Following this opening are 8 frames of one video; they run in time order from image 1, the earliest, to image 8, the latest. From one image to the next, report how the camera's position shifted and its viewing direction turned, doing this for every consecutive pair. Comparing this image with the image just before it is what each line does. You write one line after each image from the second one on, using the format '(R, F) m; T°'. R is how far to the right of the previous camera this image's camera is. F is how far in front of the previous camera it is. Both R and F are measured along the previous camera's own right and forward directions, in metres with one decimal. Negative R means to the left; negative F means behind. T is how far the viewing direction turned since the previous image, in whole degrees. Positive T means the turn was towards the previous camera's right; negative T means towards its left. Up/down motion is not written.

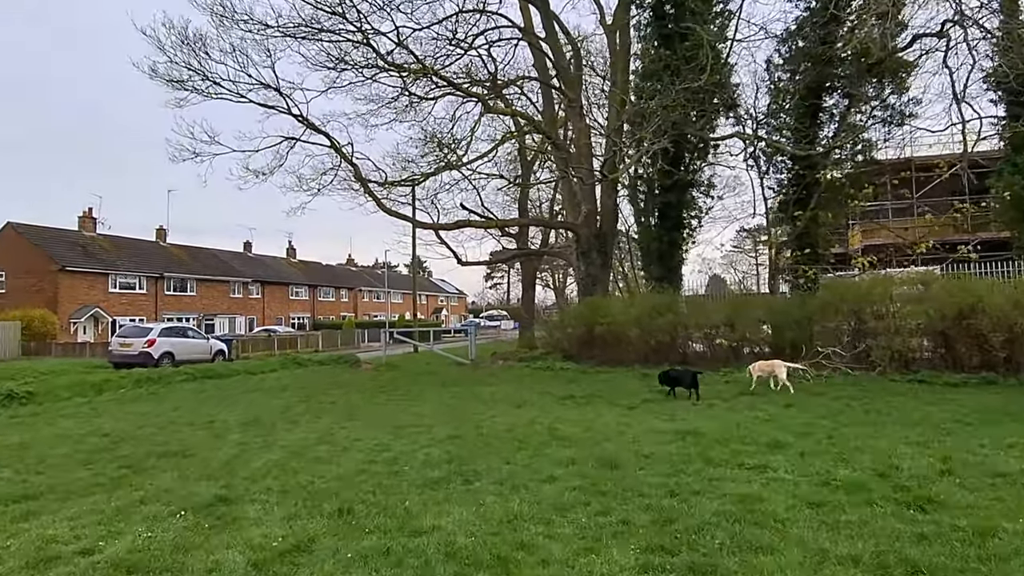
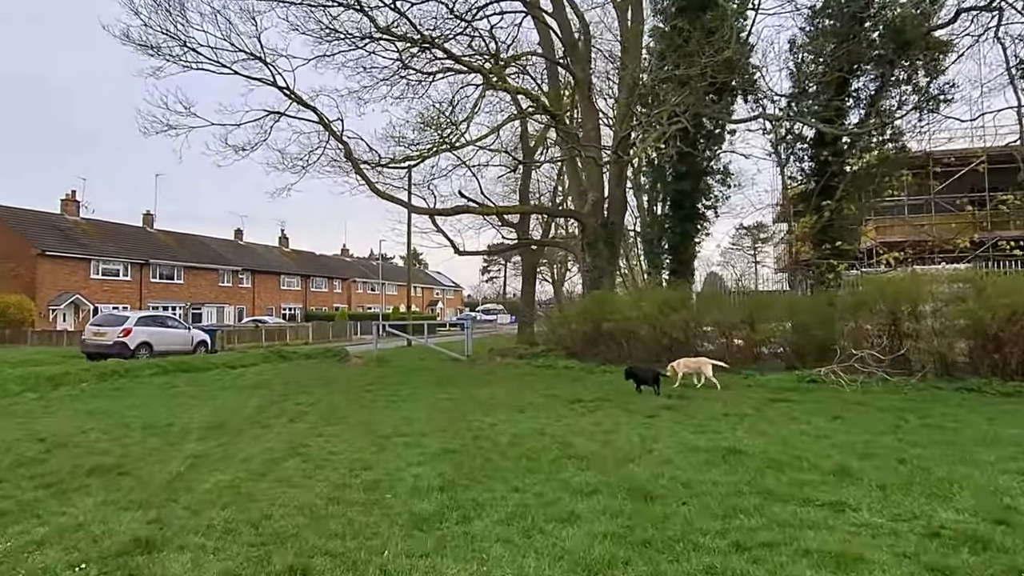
(-0.1, +1.4) m; 0°
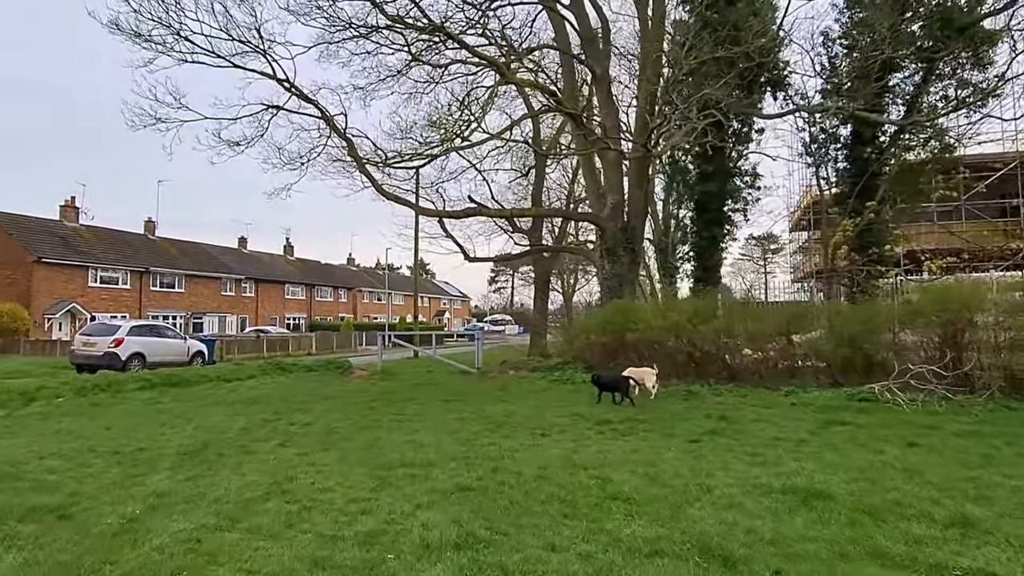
(-0.2, +1.2) m; 0°
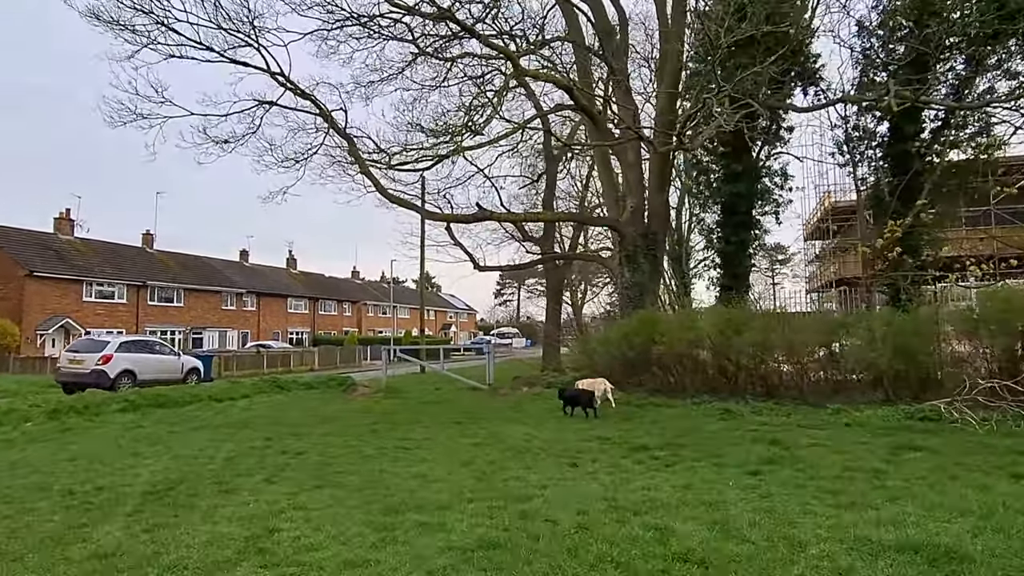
(-0.2, +1.3) m; 0°
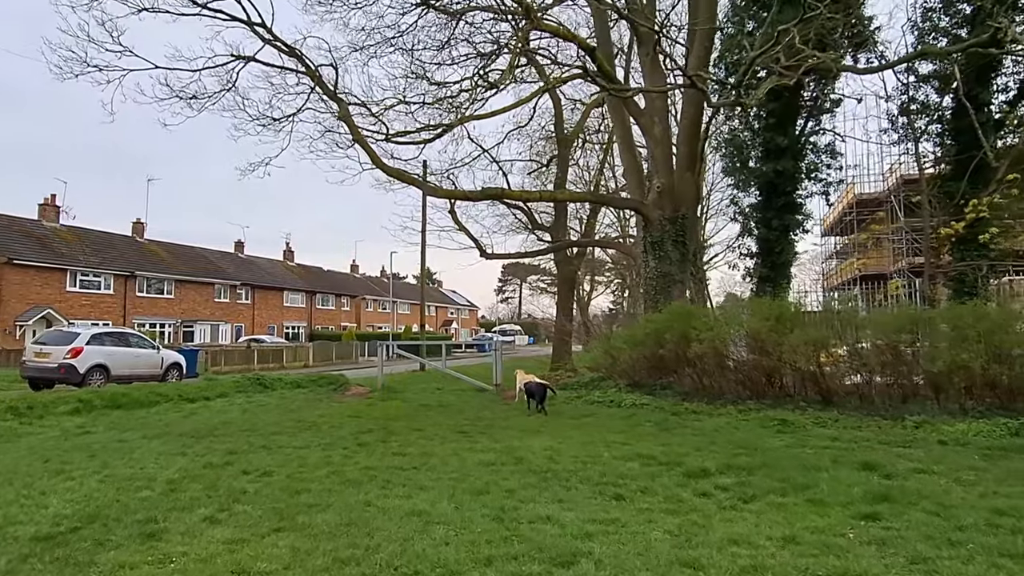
(-0.2, +1.9) m; 0°
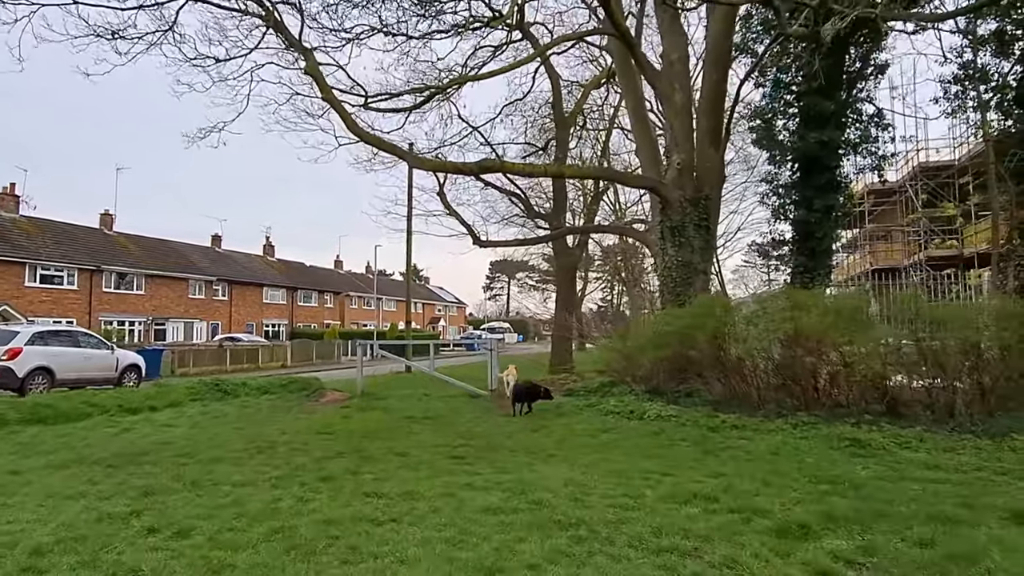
(-0.2, +2.1) m; +1°
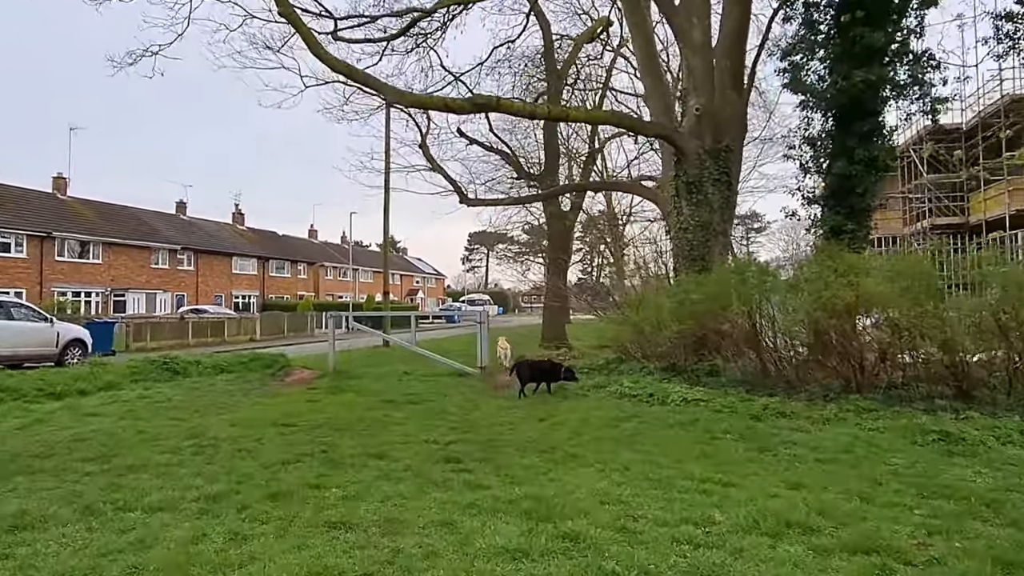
(-0.3, +1.8) m; +2°
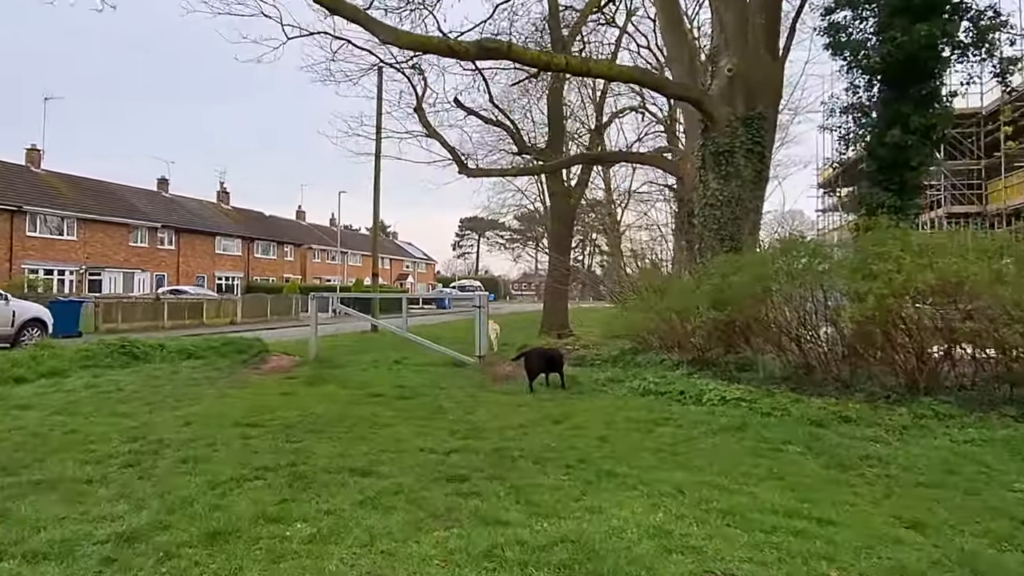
(-0.2, +1.4) m; +1°
